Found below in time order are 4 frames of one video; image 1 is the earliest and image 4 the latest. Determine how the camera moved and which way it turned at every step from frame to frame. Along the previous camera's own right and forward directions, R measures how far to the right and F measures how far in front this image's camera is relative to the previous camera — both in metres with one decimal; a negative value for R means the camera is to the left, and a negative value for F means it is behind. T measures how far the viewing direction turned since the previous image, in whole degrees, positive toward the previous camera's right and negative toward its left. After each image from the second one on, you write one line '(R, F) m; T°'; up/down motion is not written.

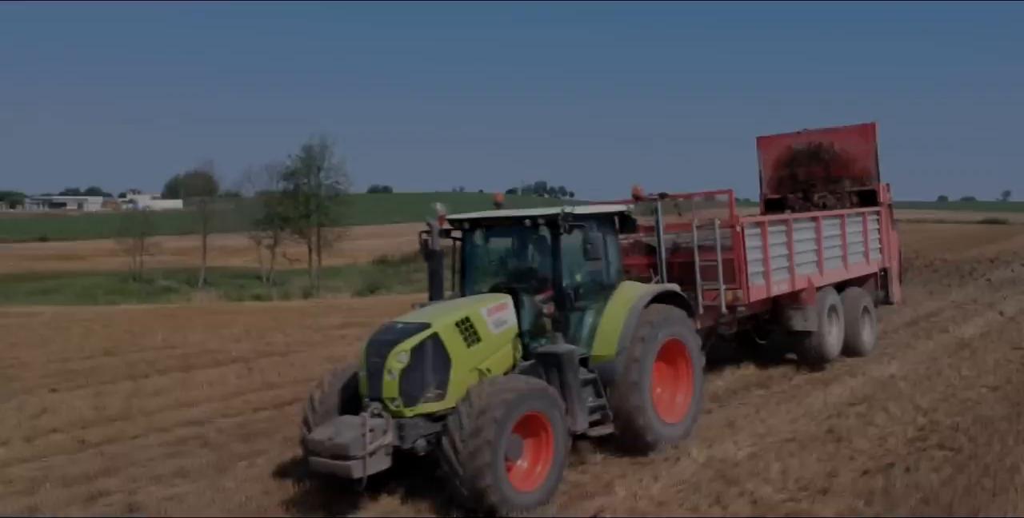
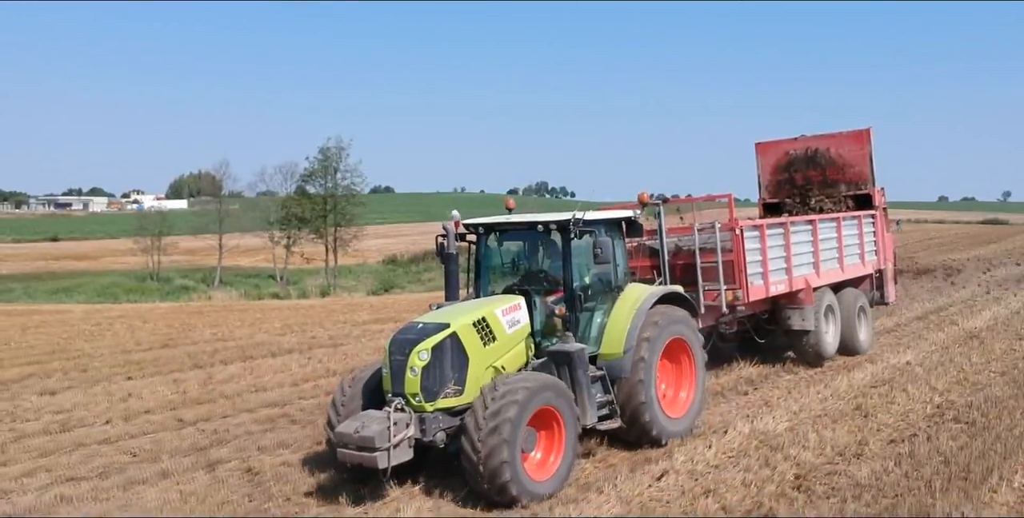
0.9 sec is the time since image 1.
(-0.1, -0.7) m; 0°
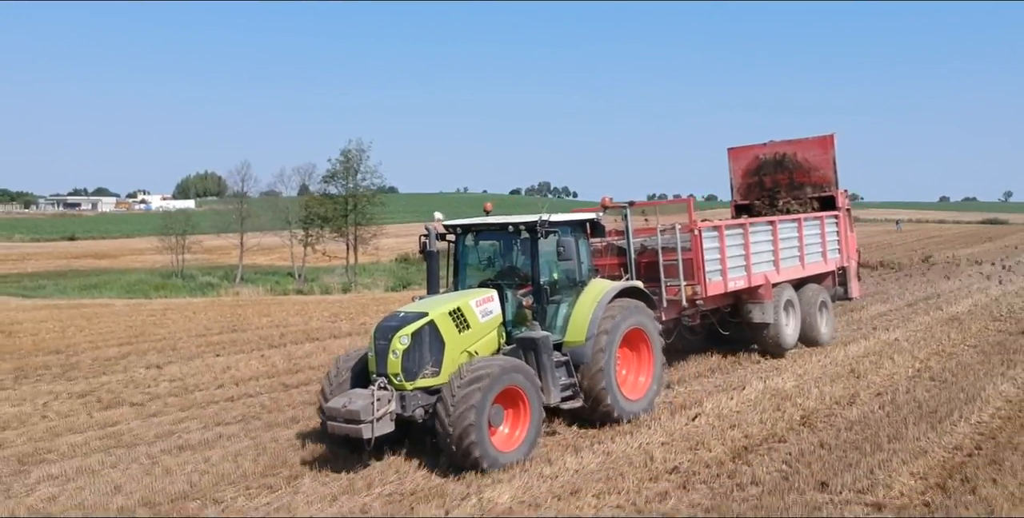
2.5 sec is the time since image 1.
(+0.7, -1.3) m; -2°
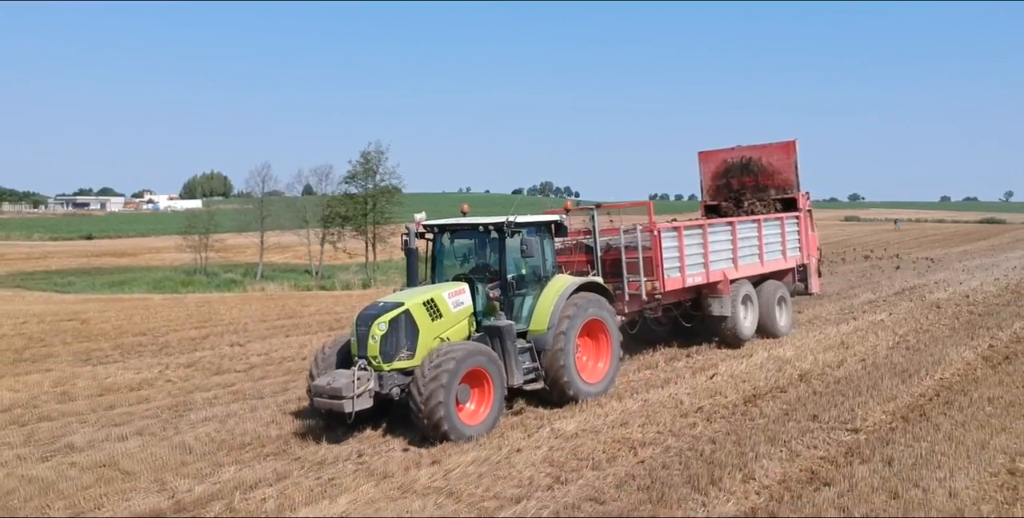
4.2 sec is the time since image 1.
(-0.4, -1.2) m; 0°
